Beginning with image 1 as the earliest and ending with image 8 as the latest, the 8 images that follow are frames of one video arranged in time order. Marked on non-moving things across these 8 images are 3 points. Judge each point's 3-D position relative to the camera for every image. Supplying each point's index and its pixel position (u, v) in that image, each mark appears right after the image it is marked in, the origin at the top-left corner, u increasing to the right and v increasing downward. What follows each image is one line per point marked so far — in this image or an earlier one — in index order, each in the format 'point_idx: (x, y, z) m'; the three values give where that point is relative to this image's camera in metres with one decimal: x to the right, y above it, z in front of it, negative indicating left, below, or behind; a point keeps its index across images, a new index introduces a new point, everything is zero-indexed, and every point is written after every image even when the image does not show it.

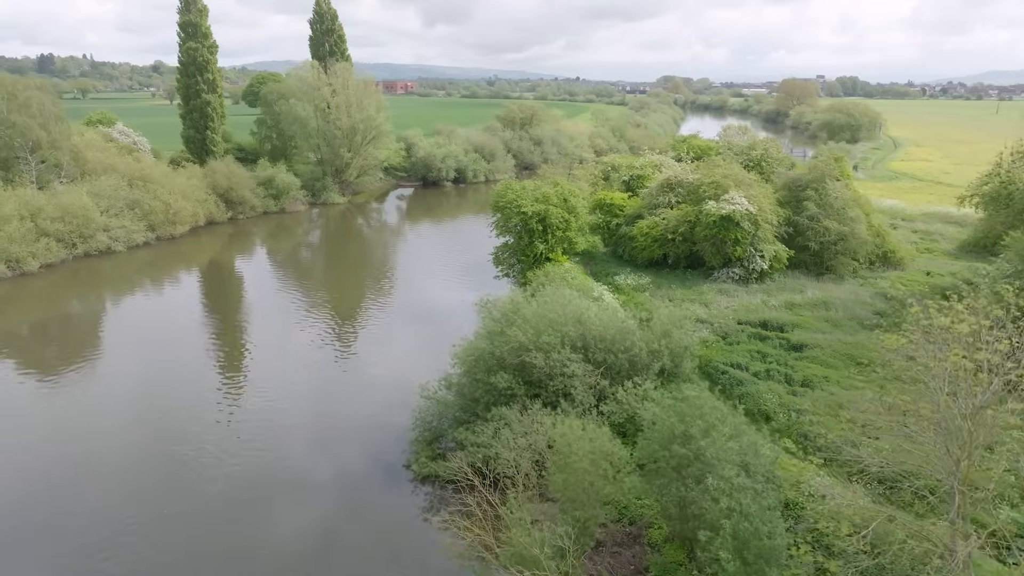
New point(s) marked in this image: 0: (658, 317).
0: (+3.4, -0.7, +16.5) m
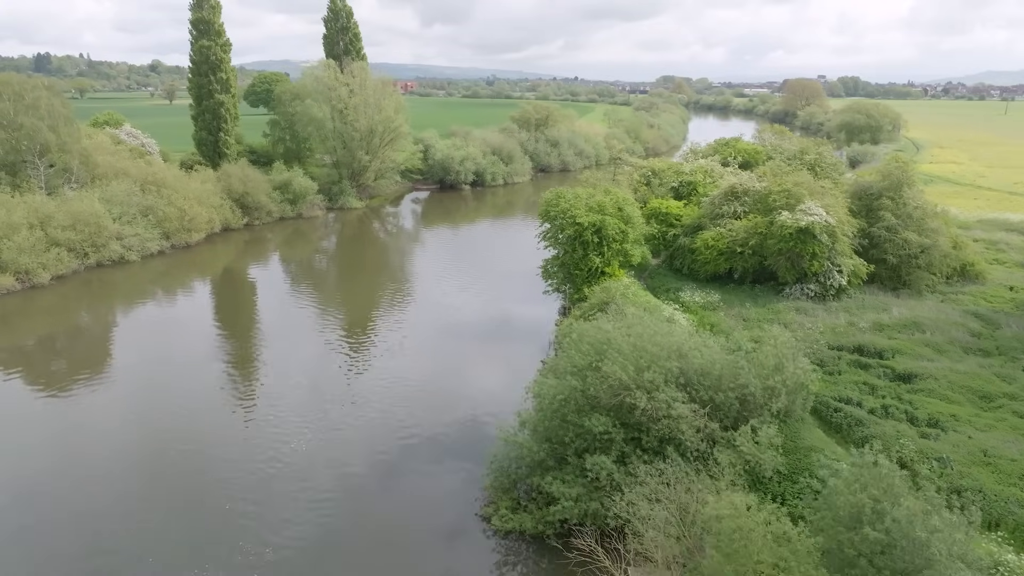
0: (+5.2, -1.2, +14.6) m
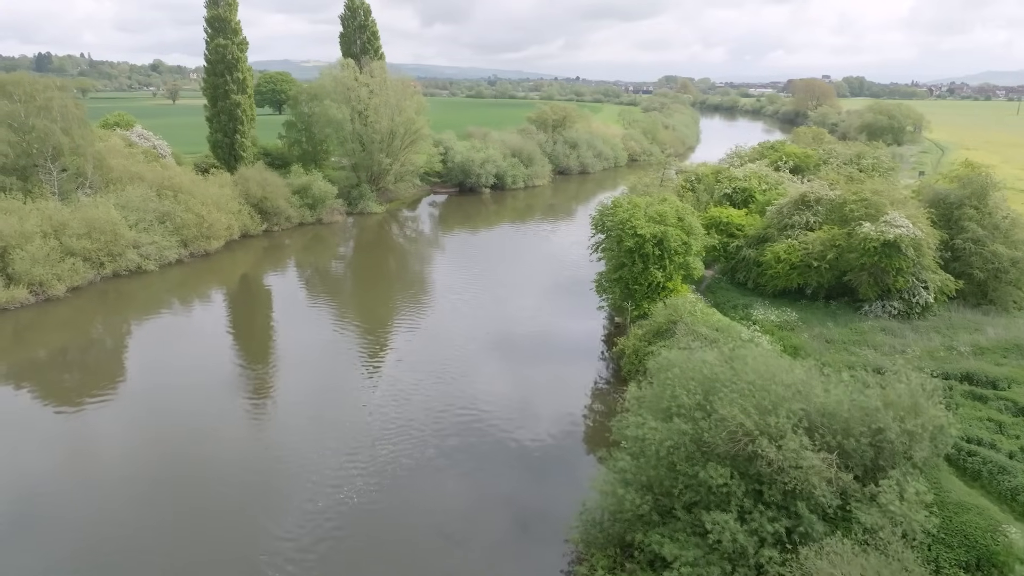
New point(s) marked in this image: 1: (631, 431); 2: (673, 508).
0: (+6.8, -1.7, +13.0) m
1: (+2.2, -2.6, +13.0) m
2: (+2.7, -3.7, +12.0) m
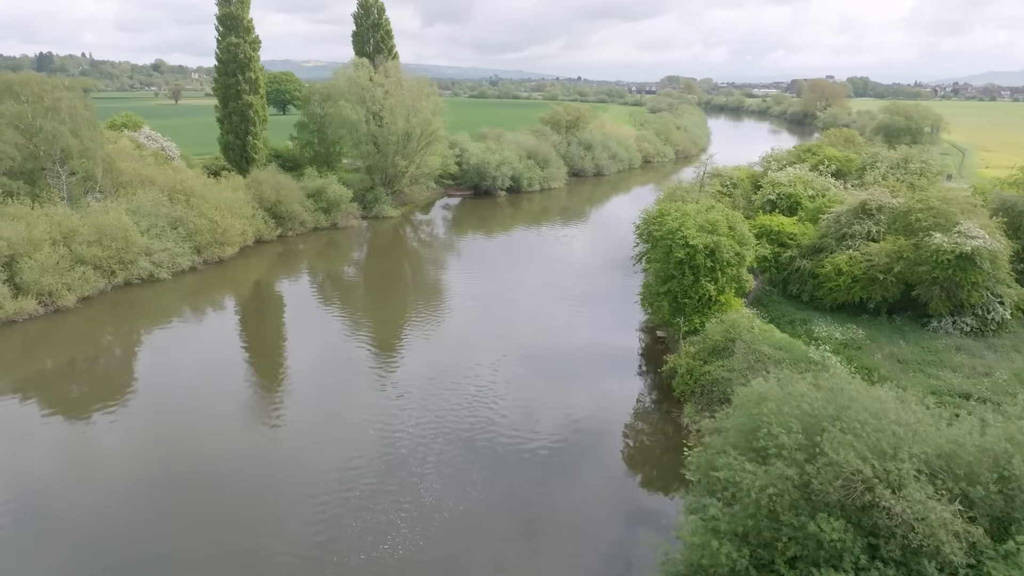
0: (+8.0, -2.1, +11.6) m
1: (+3.4, -3.0, +11.6) m
2: (+3.9, -4.1, +10.7) m
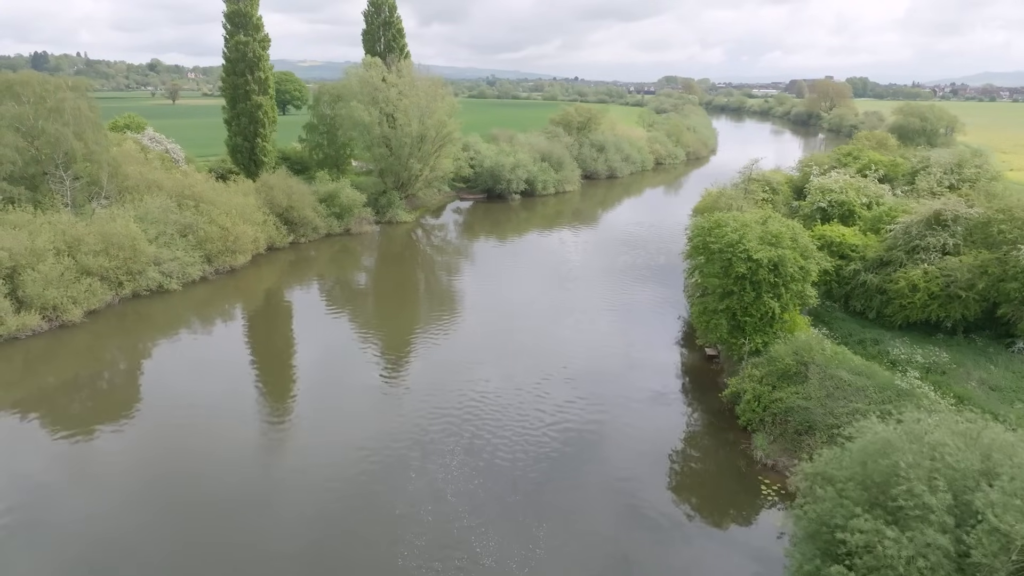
0: (+9.3, -2.6, +10.1) m
1: (+4.7, -3.5, +10.1) m
2: (+5.2, -4.6, +9.1) m
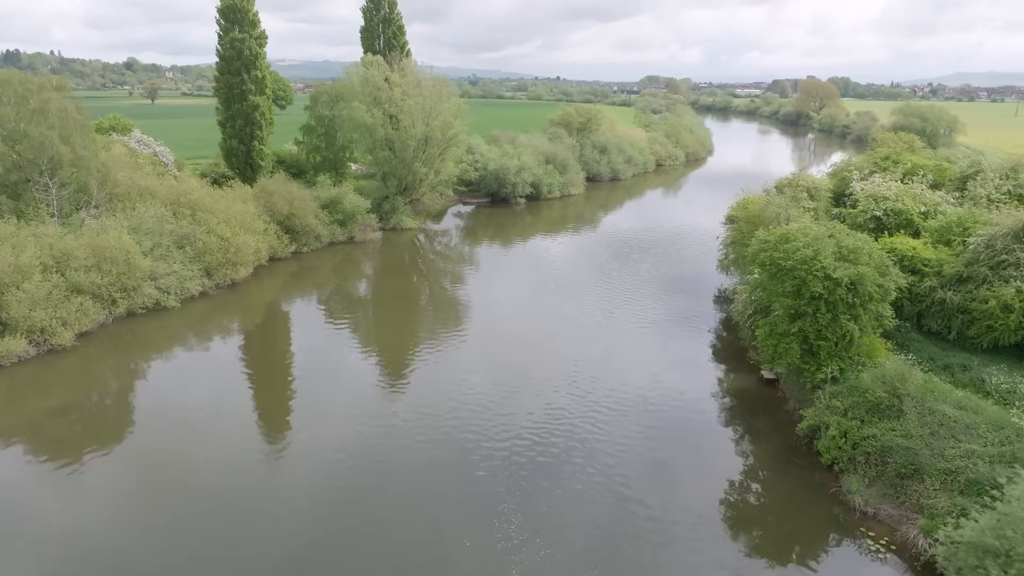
0: (+10.8, -3.1, +8.4) m
1: (+6.2, -4.0, +8.3) m
2: (+6.8, -5.1, +7.3) m
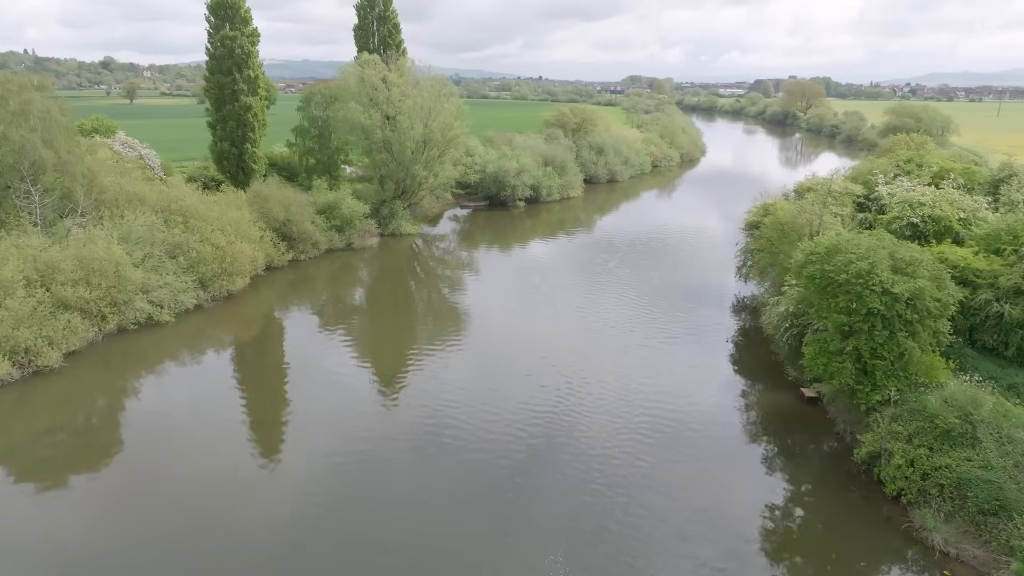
0: (+11.8, -3.4, +7.3) m
1: (+7.2, -4.4, +7.1) m
2: (+7.8, -5.5, +6.2) m
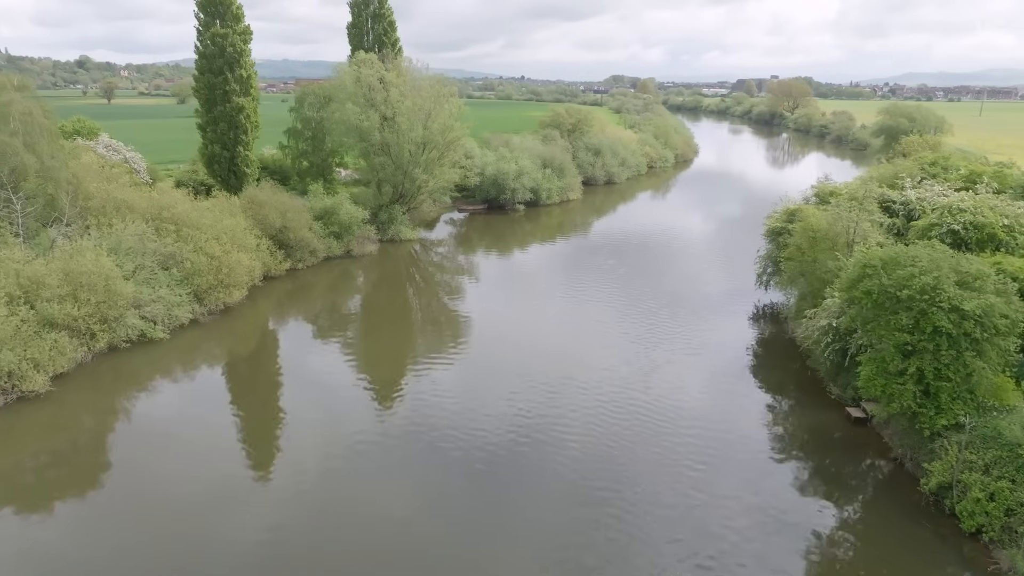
0: (+12.9, -3.8, +6.3) m
1: (+8.2, -4.7, +5.9) m
2: (+8.9, -5.8, +5.0) m
